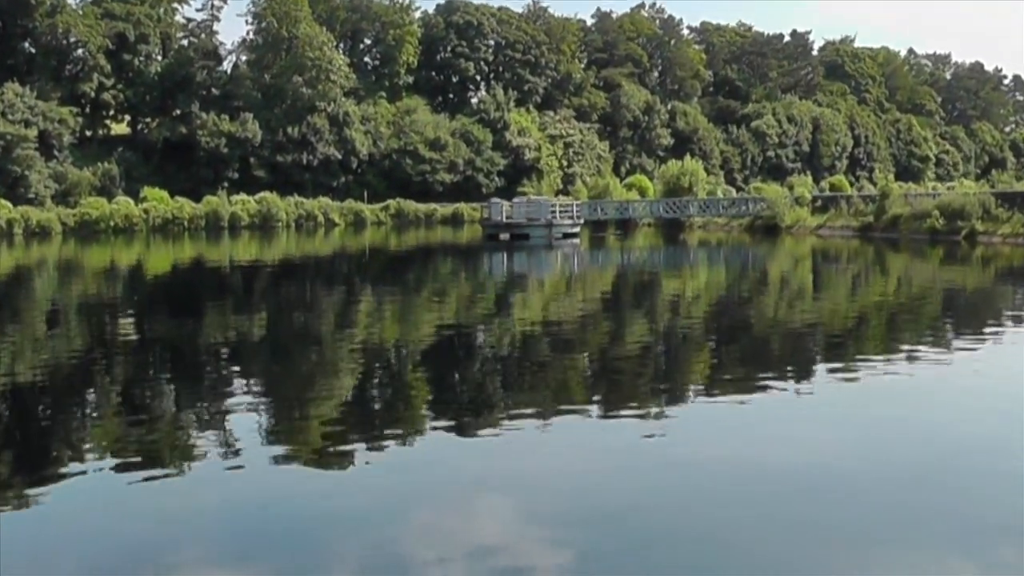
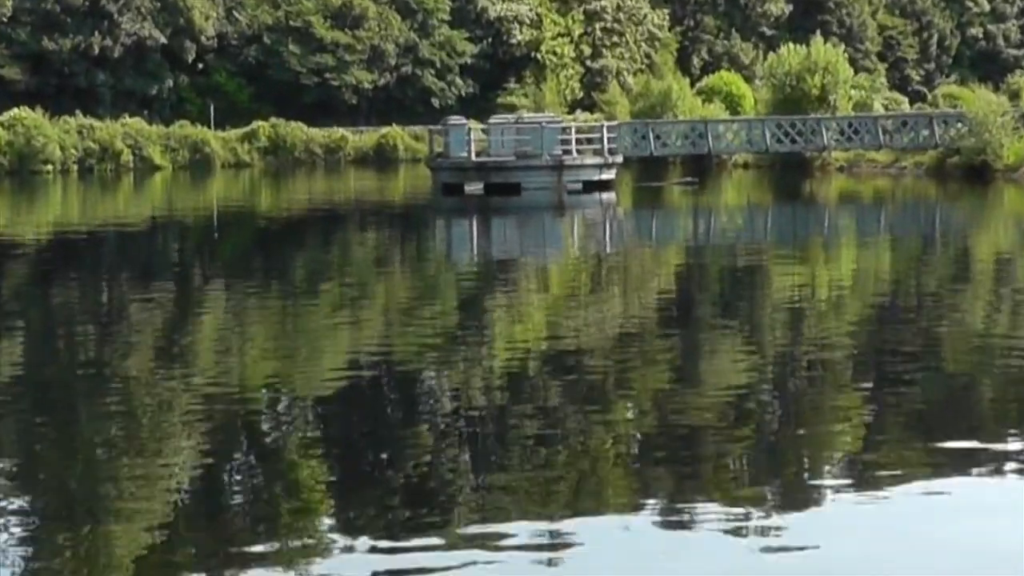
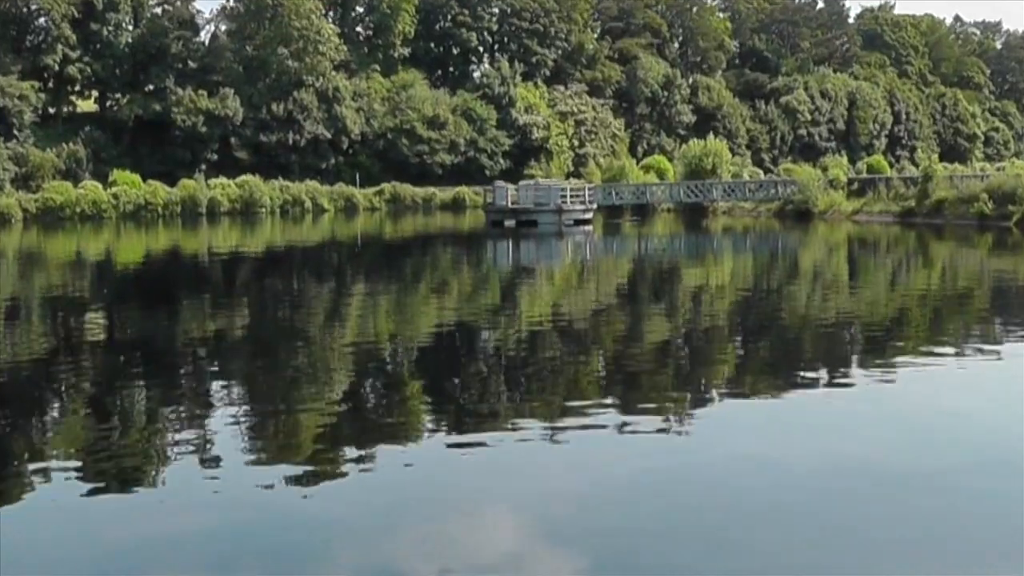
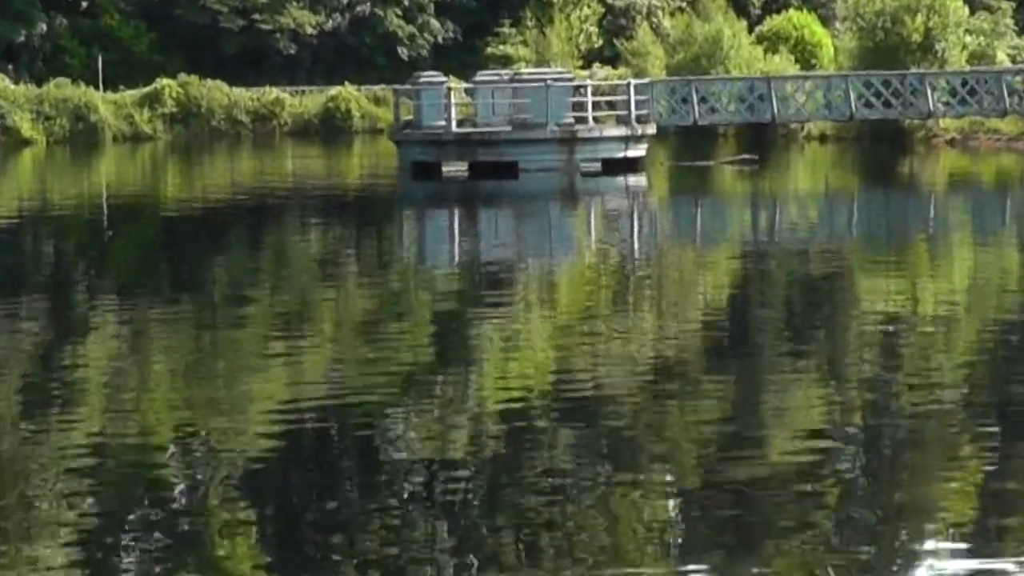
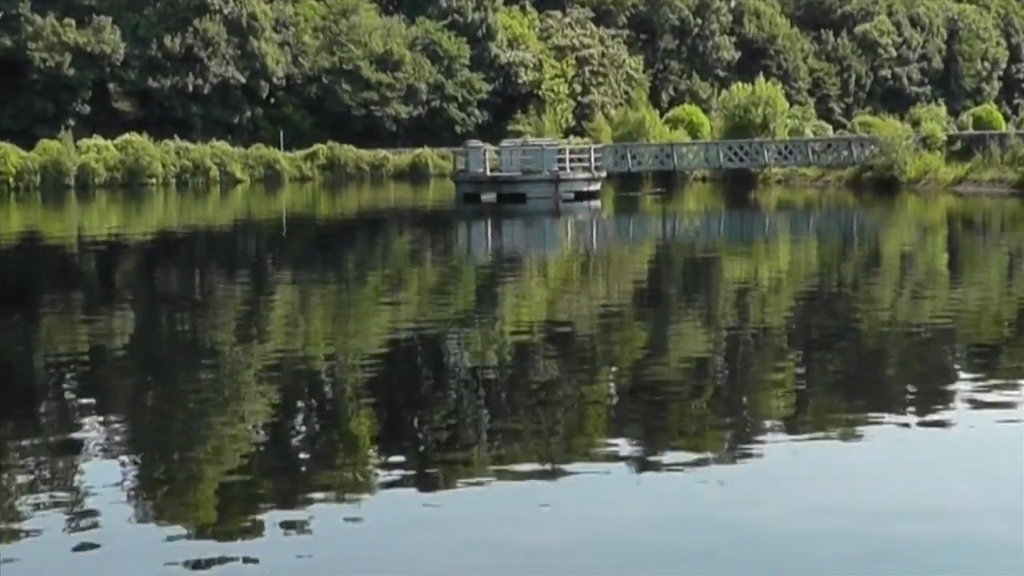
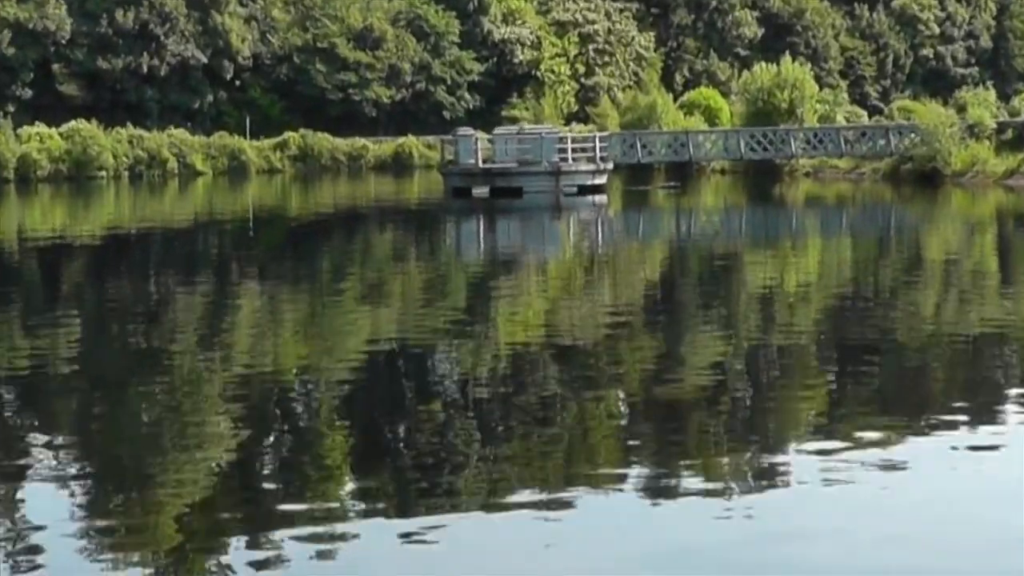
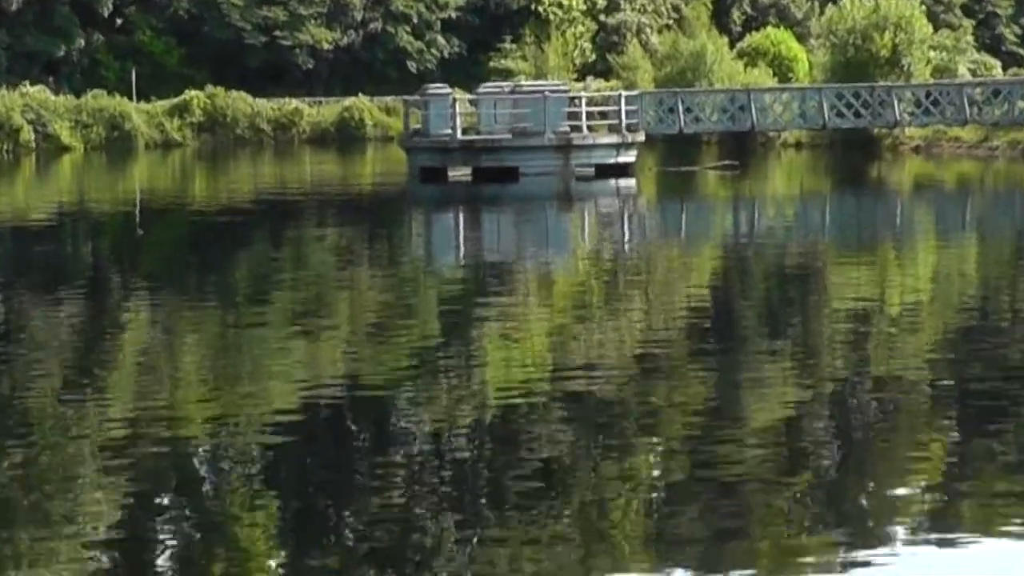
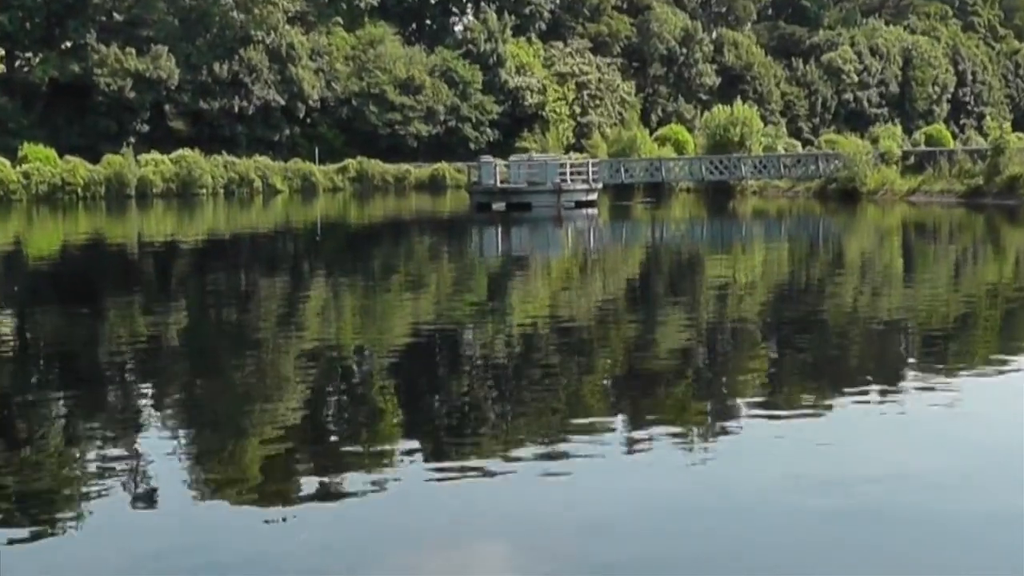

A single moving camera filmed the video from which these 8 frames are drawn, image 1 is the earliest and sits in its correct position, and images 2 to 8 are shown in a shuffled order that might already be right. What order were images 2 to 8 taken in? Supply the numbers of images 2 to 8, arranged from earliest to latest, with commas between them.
3, 8, 5, 6, 2, 7, 4
